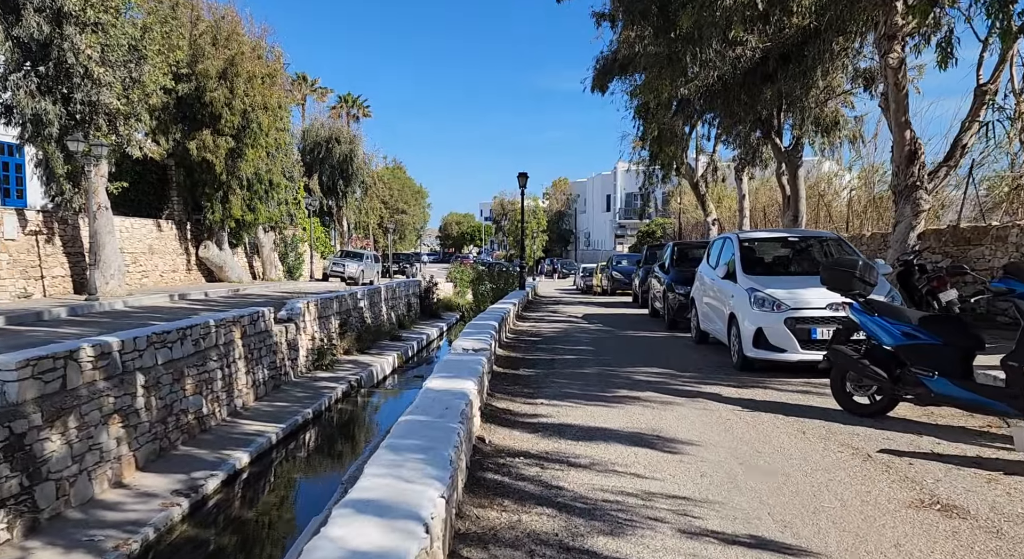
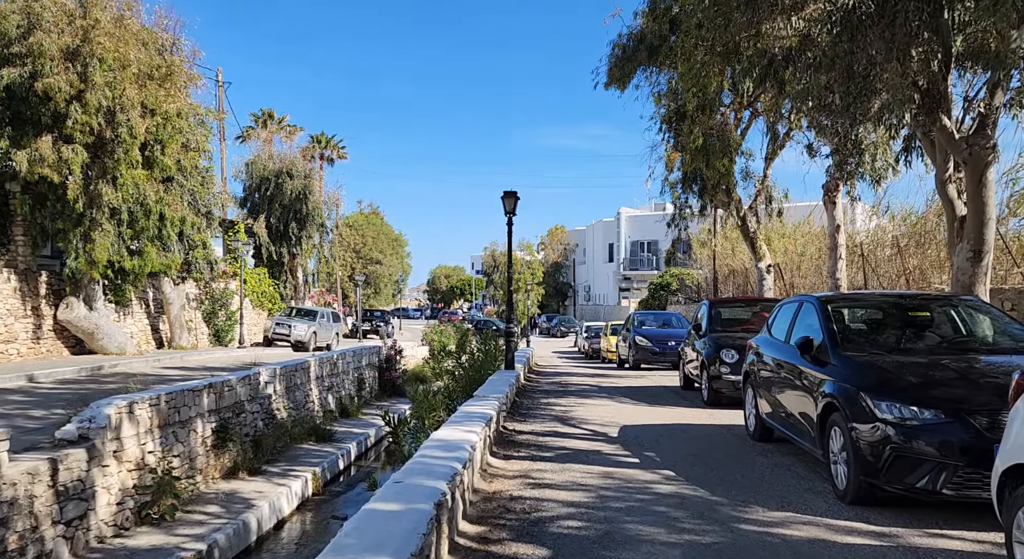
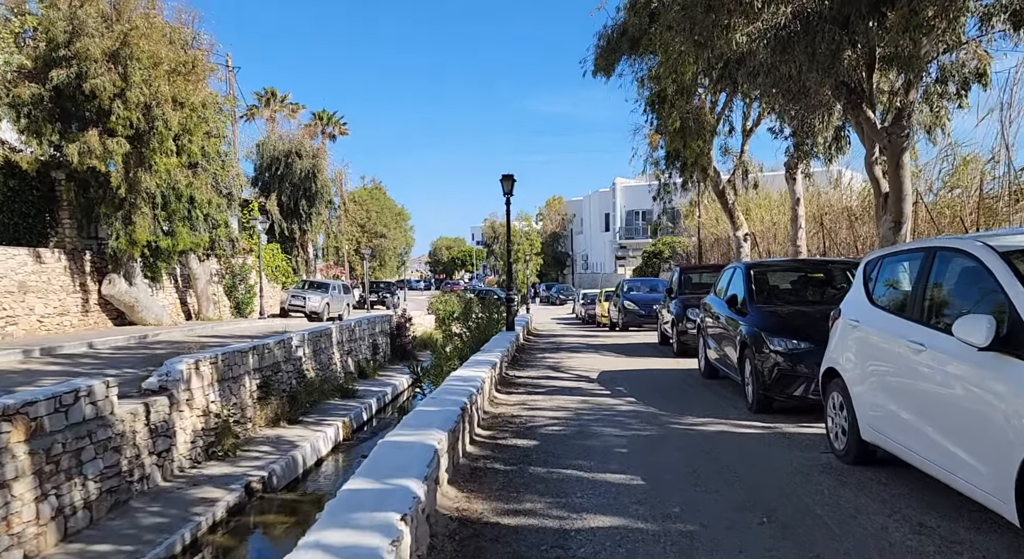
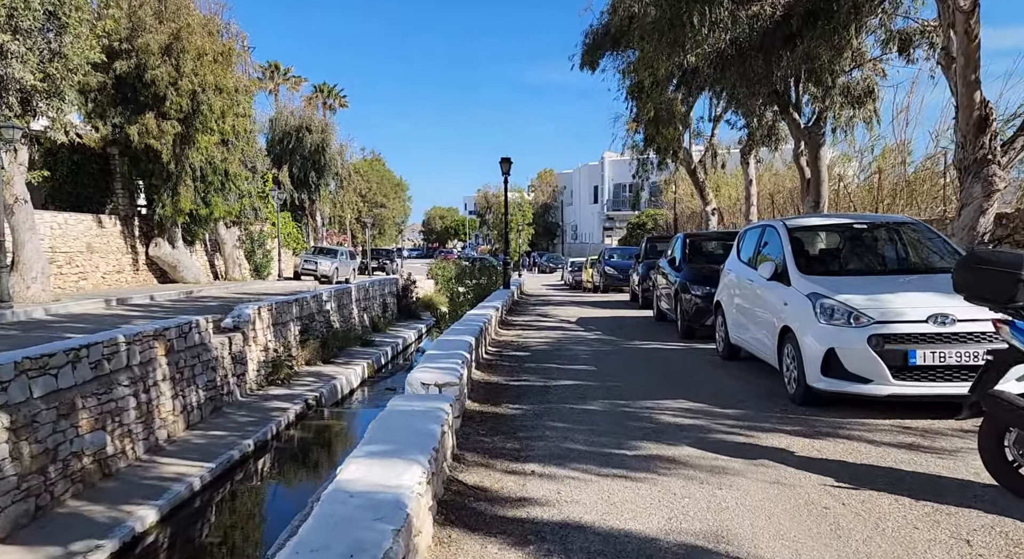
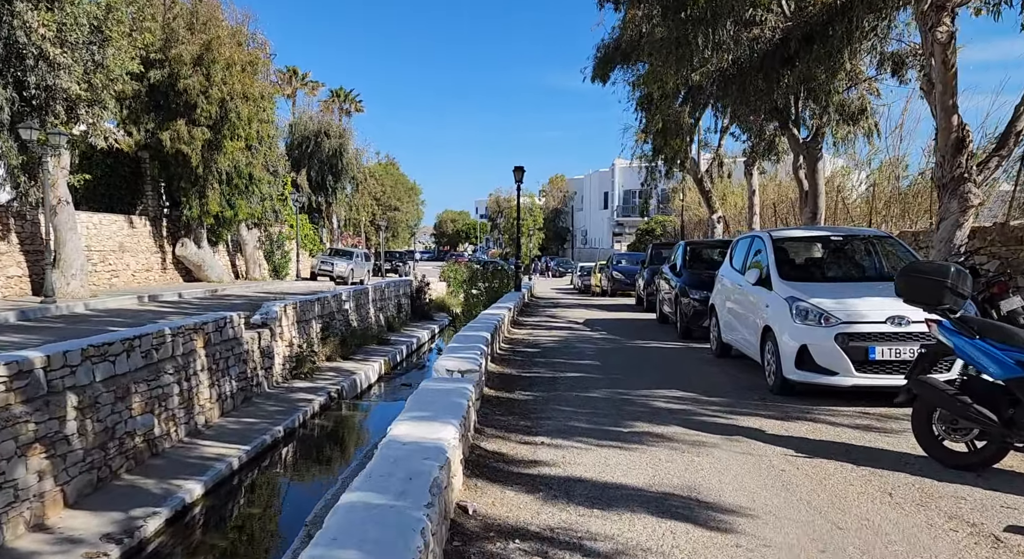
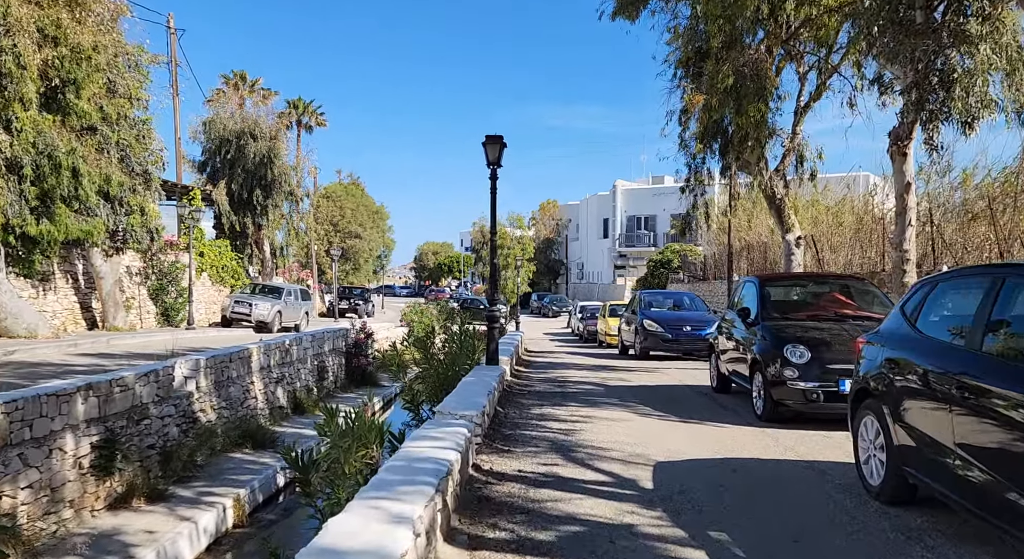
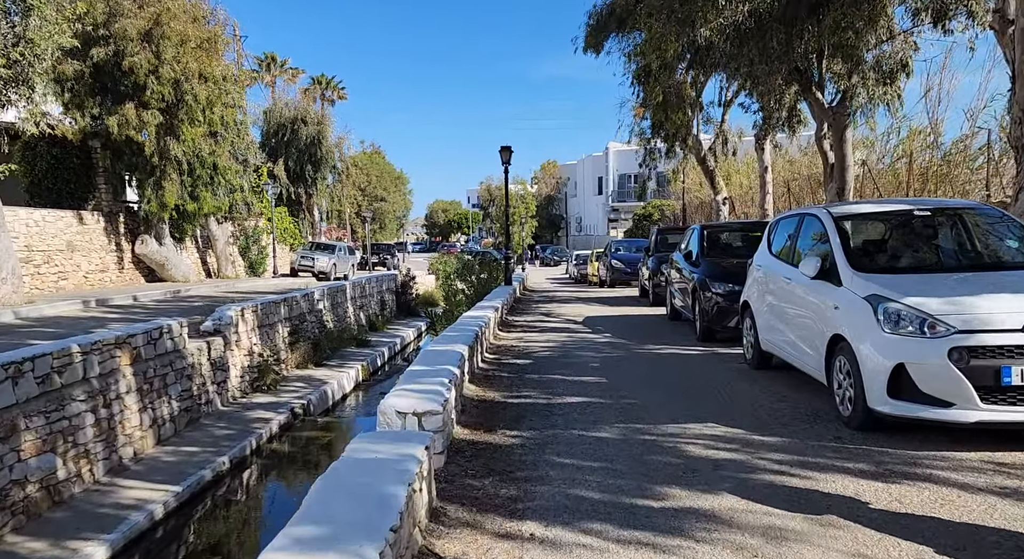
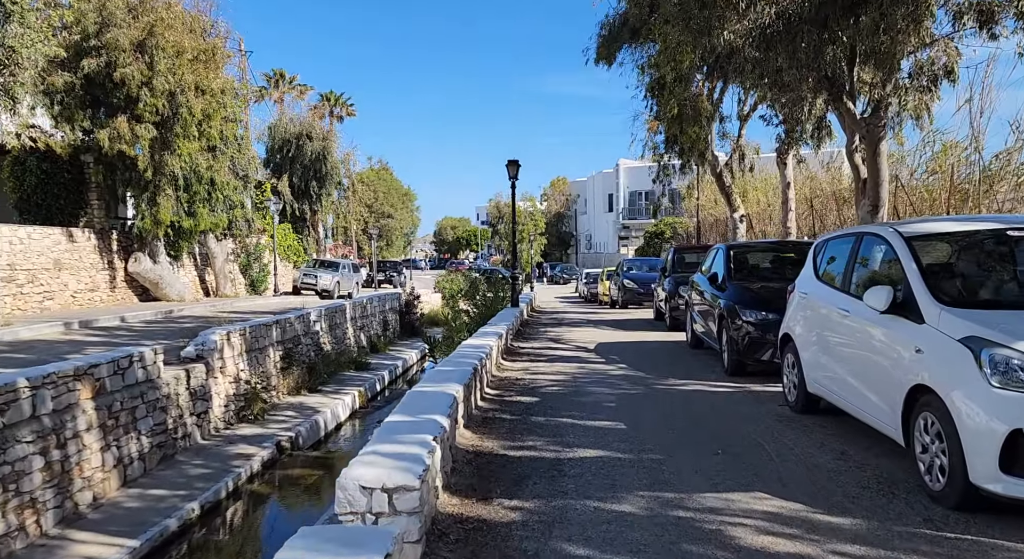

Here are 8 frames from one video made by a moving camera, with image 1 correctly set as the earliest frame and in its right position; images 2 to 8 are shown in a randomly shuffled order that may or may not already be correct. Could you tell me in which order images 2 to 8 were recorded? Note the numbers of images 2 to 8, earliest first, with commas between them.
5, 4, 7, 8, 3, 2, 6
